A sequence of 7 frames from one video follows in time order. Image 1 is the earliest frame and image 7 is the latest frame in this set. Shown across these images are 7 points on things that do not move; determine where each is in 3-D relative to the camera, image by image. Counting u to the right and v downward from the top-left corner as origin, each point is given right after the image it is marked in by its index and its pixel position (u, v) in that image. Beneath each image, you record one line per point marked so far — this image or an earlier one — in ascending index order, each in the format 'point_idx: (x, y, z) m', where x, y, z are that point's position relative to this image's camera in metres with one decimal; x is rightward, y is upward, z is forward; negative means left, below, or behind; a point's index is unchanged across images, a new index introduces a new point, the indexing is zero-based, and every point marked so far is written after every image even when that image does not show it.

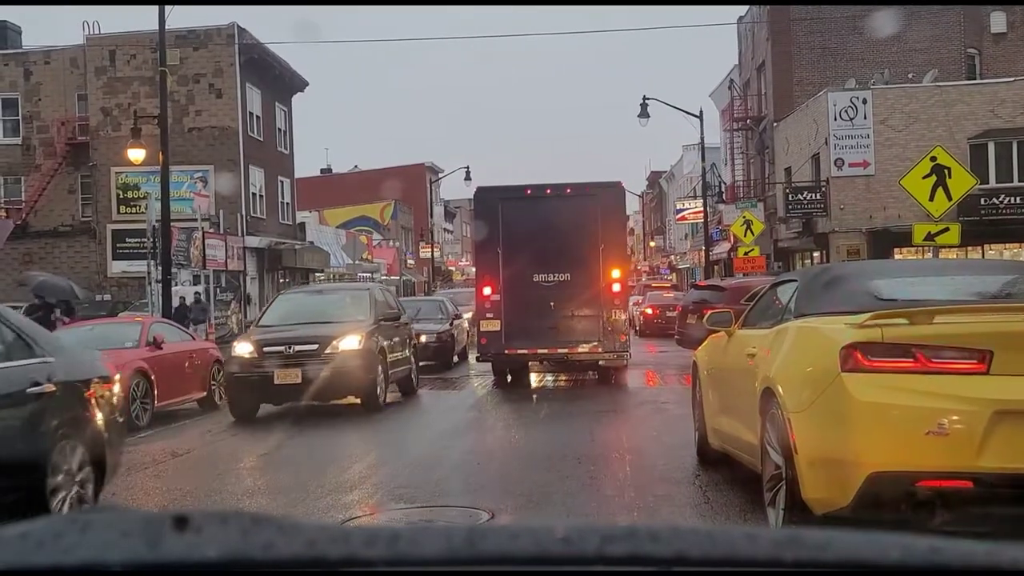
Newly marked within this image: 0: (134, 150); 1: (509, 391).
0: (-7.4, +2.7, +18.6) m
1: (0.0, -1.5, +13.9) m
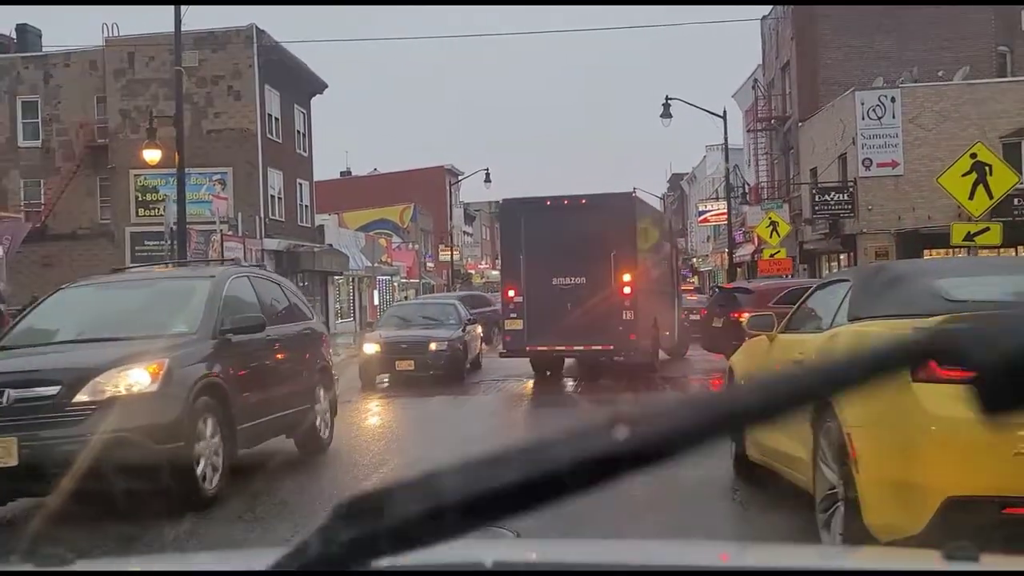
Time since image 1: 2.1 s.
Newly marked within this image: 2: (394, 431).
0: (-7.0, +2.6, +18.4) m
1: (+0.3, -1.5, +13.5) m
2: (-1.1, -1.6, +10.7) m
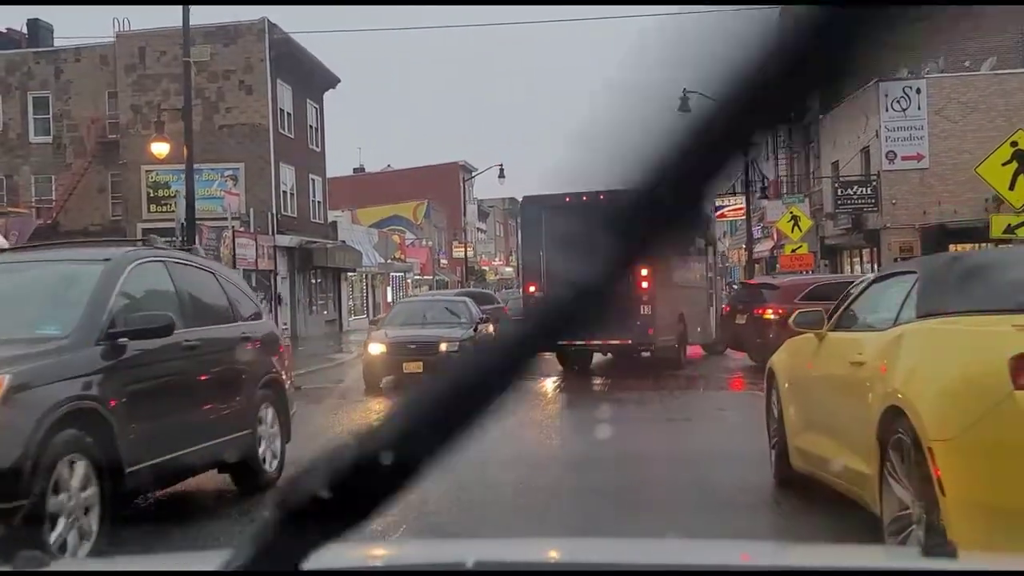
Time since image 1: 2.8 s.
0: (-6.7, +2.7, +18.0) m
1: (+0.5, -1.5, +13.0) m
2: (-1.0, -1.5, +10.2) m
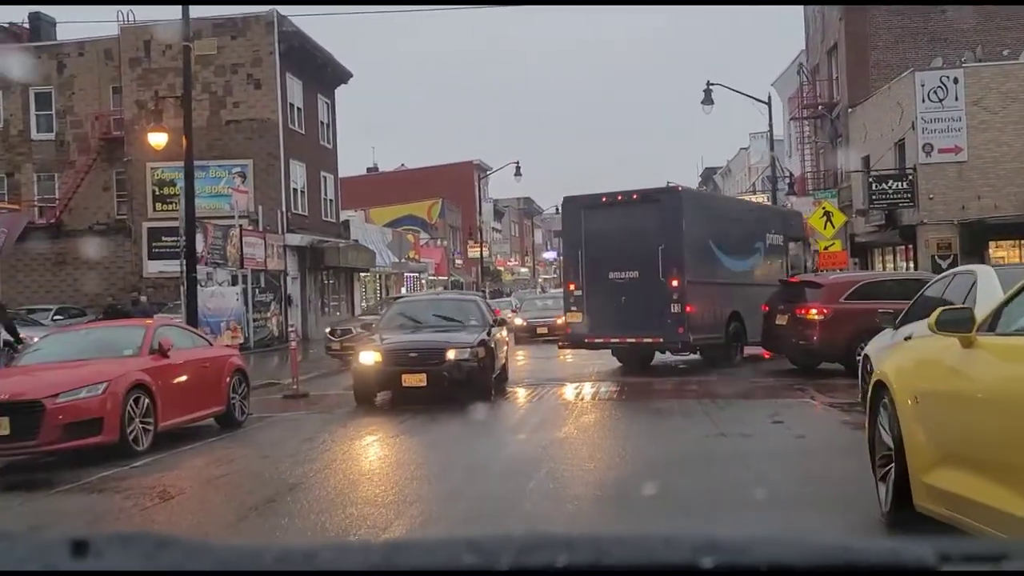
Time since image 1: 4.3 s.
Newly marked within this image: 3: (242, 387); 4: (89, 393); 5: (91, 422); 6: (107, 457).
0: (-6.3, +2.7, +16.9) m
1: (+0.8, -1.4, +11.9) m
2: (-0.7, -1.5, +9.1) m
3: (-3.3, -1.2, +11.6) m
4: (-3.8, -0.9, +8.5) m
5: (-3.7, -1.2, +8.5) m
6: (-3.8, -1.6, +9.1) m
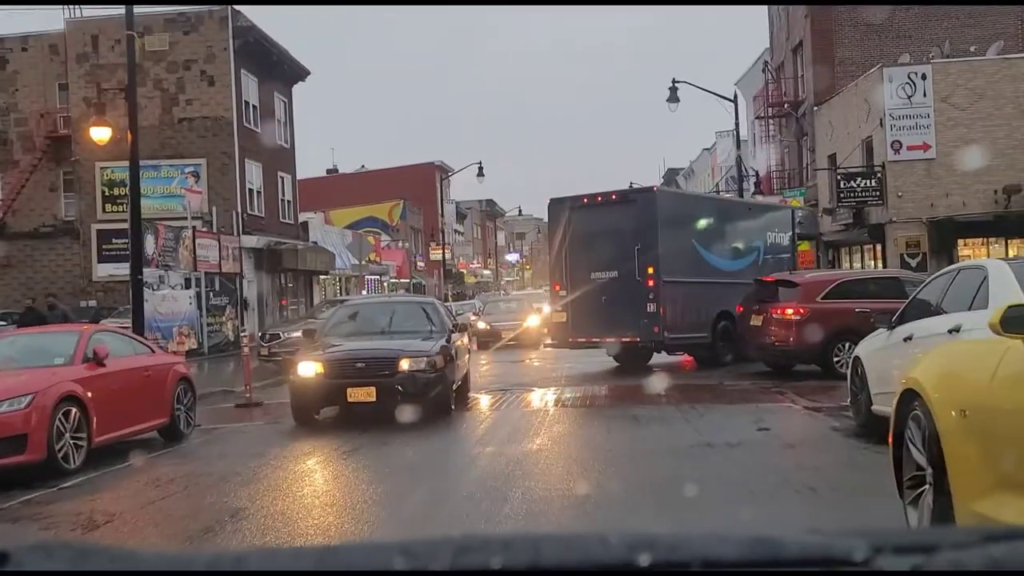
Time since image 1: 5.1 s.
0: (-6.9, +2.7, +16.0) m
1: (+0.5, -1.4, +11.2) m
2: (-1.0, -1.5, +8.4) m
3: (-3.6, -1.2, +10.8) m
4: (-4.0, -1.0, +7.7) m
5: (-4.0, -1.2, +7.6) m
6: (-4.1, -1.6, +8.3) m
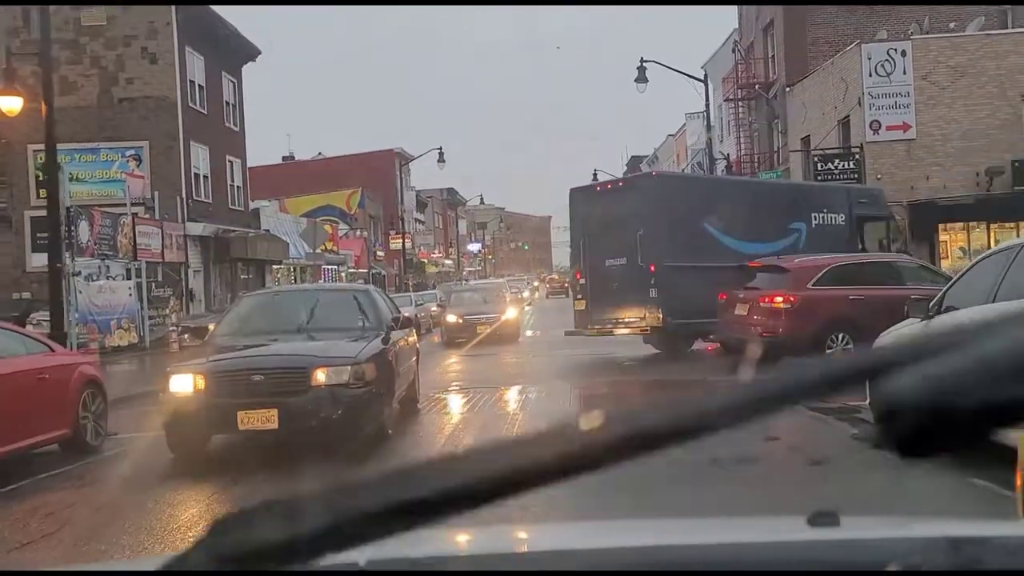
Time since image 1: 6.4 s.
0: (-7.5, +2.8, +14.3) m
1: (+0.1, -1.3, +9.8) m
2: (-1.2, -1.4, +7.0) m
3: (-4.0, -1.1, +9.3) m
4: (-4.2, -0.9, +6.1) m
5: (-4.2, -1.1, +6.1) m
6: (-4.4, -1.5, +6.7) m
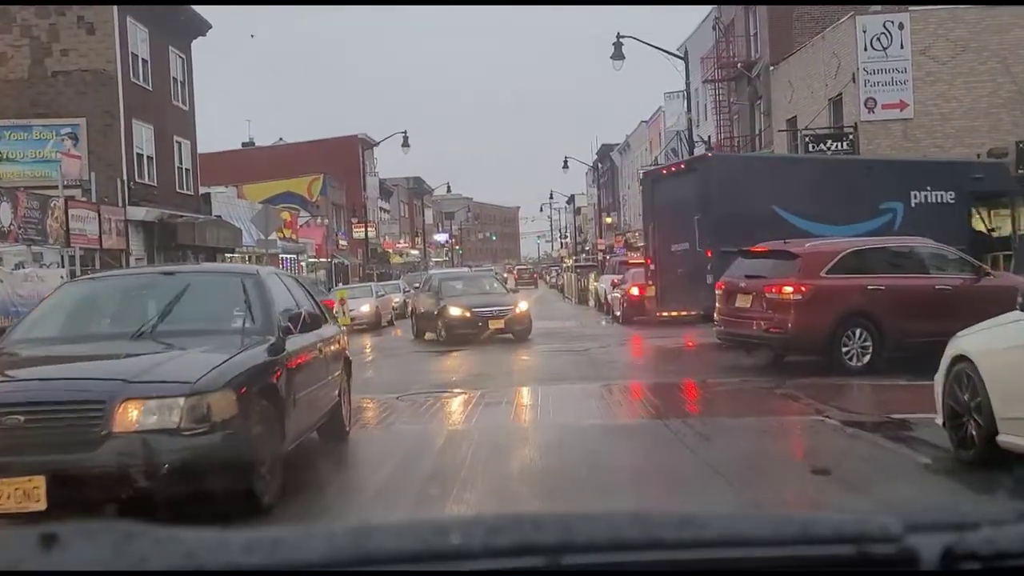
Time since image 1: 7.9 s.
0: (-7.9, +3.0, +12.1) m
1: (-0.2, -1.2, +8.0) m
2: (-1.4, -1.3, +5.1) m
3: (-4.2, -1.0, +7.3) m
4: (-4.4, -0.8, +4.1) m
5: (-4.3, -1.0, +4.1) m
6: (-4.5, -1.5, +4.7) m
